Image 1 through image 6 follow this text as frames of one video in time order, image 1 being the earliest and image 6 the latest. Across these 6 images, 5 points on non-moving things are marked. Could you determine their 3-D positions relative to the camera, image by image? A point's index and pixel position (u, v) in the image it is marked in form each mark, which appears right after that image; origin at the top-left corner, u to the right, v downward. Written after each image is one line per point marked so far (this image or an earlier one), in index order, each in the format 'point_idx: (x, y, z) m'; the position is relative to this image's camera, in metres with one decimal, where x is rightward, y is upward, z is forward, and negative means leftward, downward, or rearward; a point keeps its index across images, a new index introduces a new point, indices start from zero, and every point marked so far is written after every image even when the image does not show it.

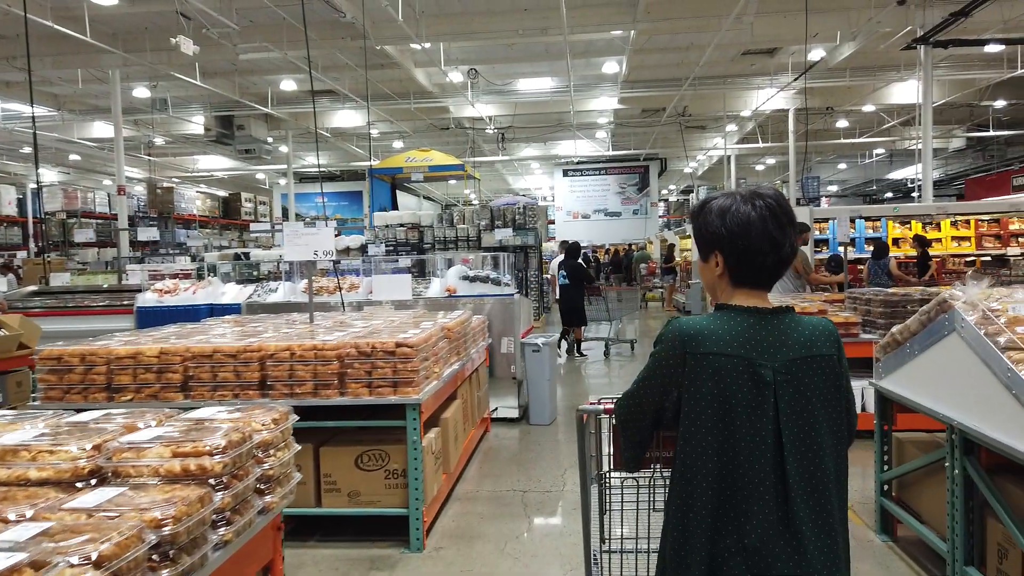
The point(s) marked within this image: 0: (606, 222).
0: (+1.6, +1.1, +13.3) m
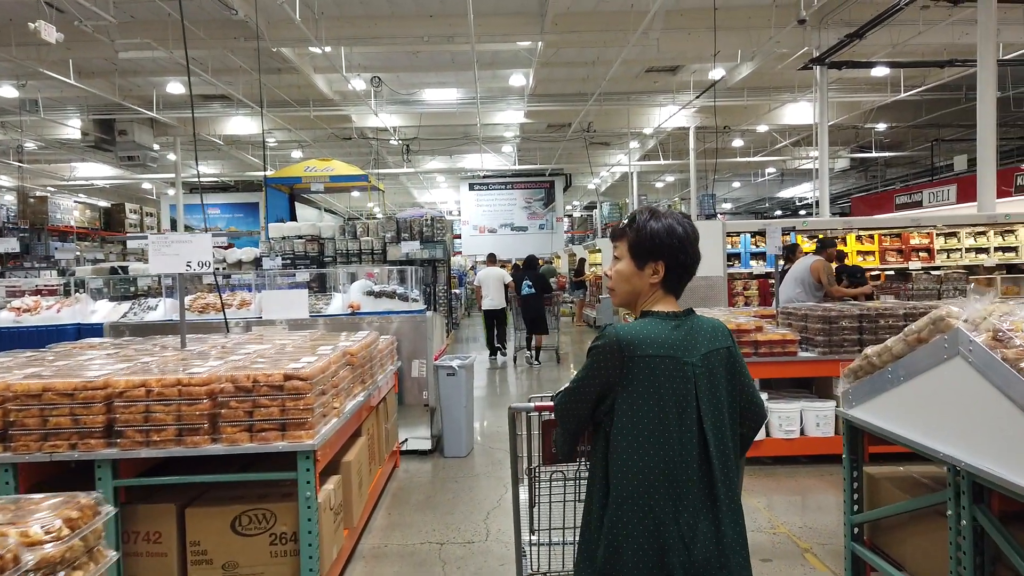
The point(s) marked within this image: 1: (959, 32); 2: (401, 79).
0: (0.0, +0.9, +13.1) m
1: (+6.1, +3.5, +10.4) m
2: (-1.8, +3.3, +12.1) m
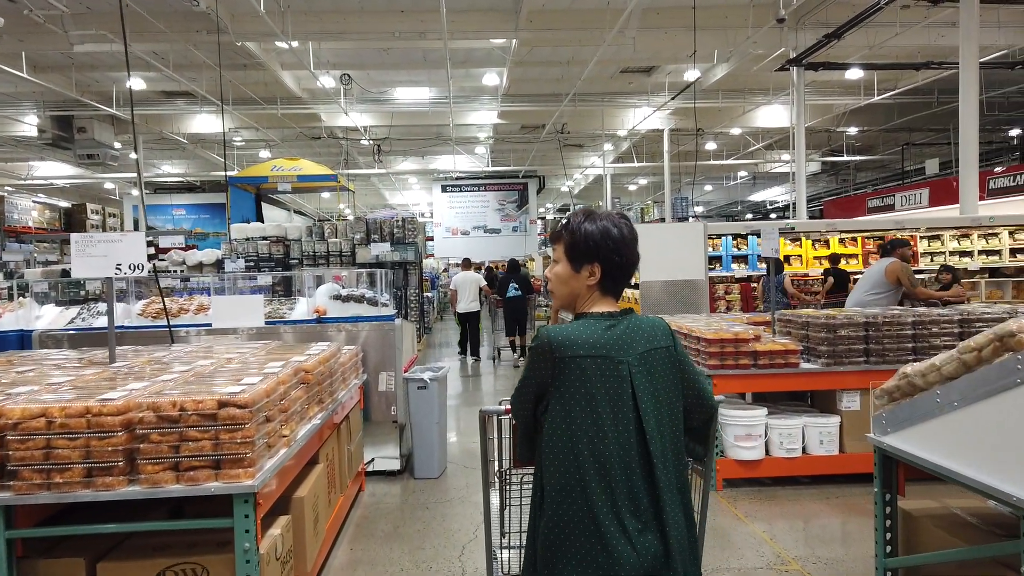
0: (-0.4, +0.8, +12.8) m
1: (+5.8, +3.5, +10.3) m
2: (-2.2, +3.3, +11.8) m
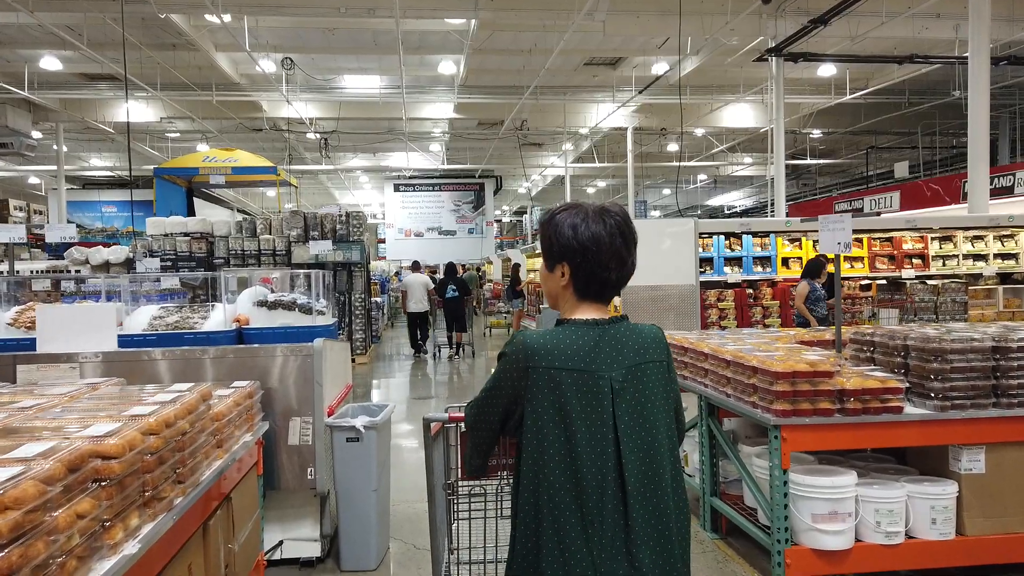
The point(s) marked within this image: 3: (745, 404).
0: (-1.1, +0.8, +11.7) m
1: (+5.3, +3.4, +9.7) m
2: (-2.8, +3.2, +10.7) m
3: (+0.7, -0.3, +2.2) m
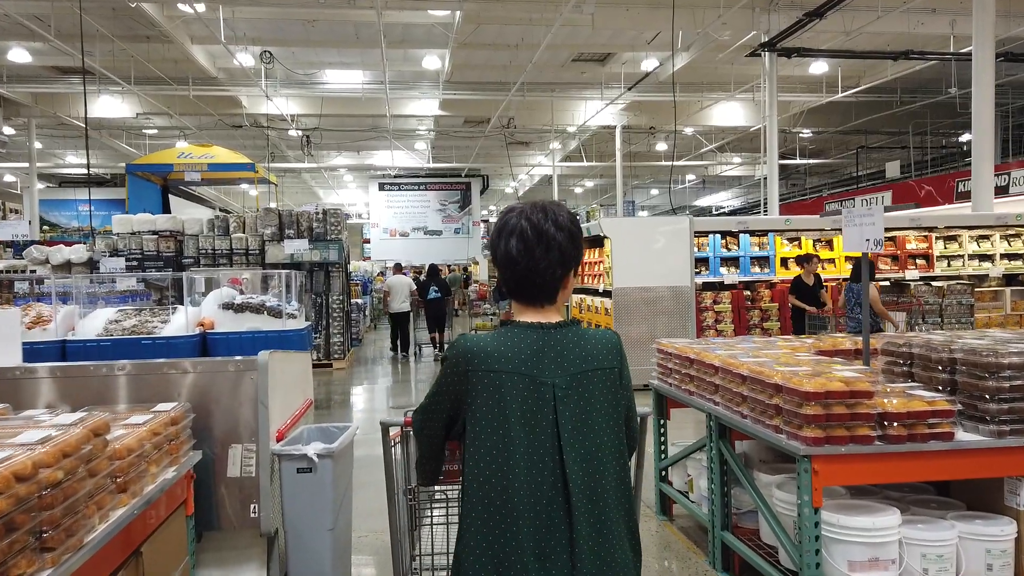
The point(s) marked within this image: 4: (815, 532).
0: (-1.3, +0.7, +11.4) m
1: (+5.1, +3.4, +9.5) m
2: (-3.0, +3.2, +10.3) m
3: (+0.6, -0.3, +1.9) m
4: (+0.7, -0.5, +1.7) m
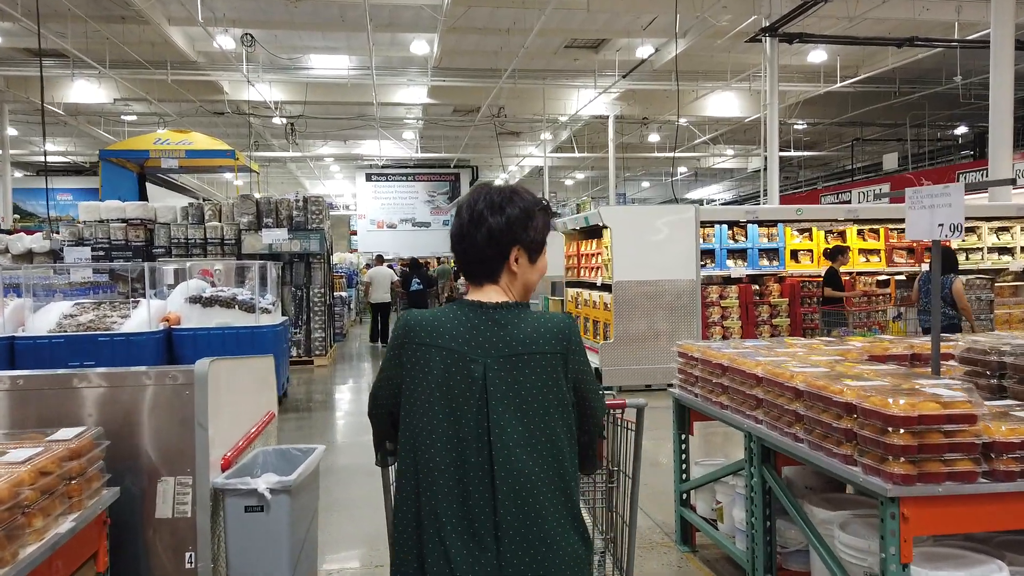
0: (-1.4, +0.9, +11.0) m
1: (+5.0, +3.4, +9.1) m
2: (-3.1, +3.3, +9.8) m
3: (+0.6, -0.3, +1.5) m
4: (+0.7, -0.5, +1.3) m
